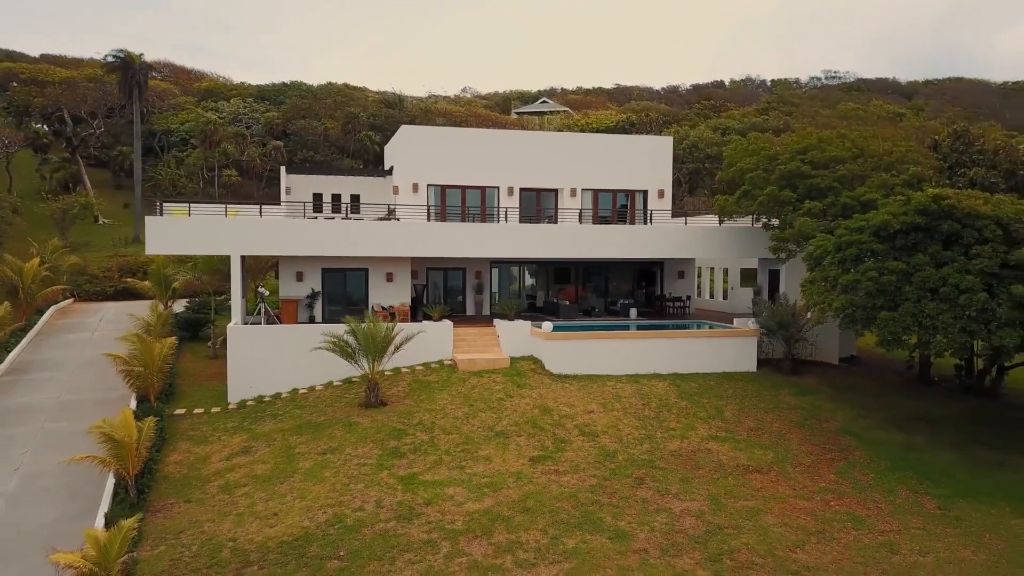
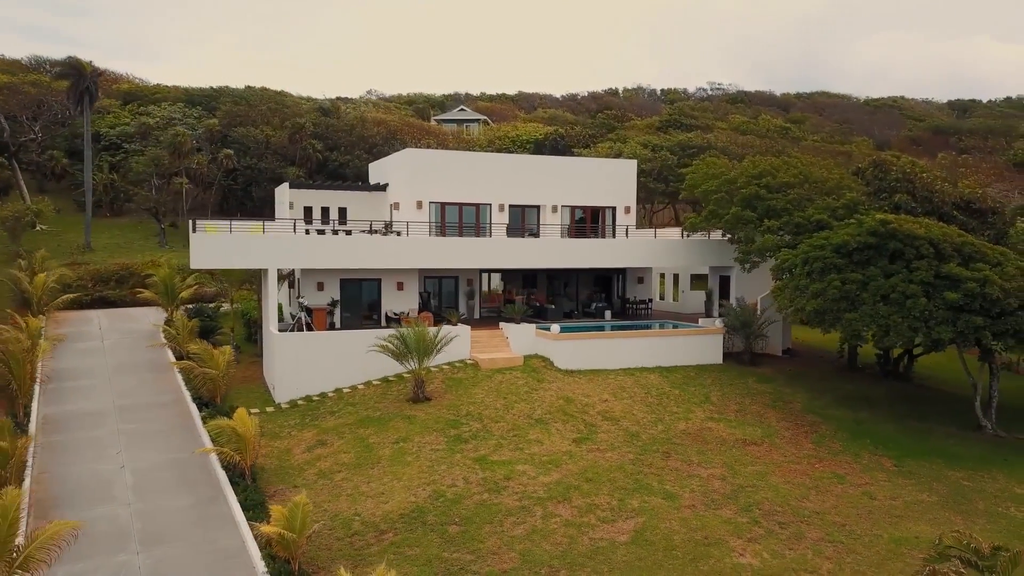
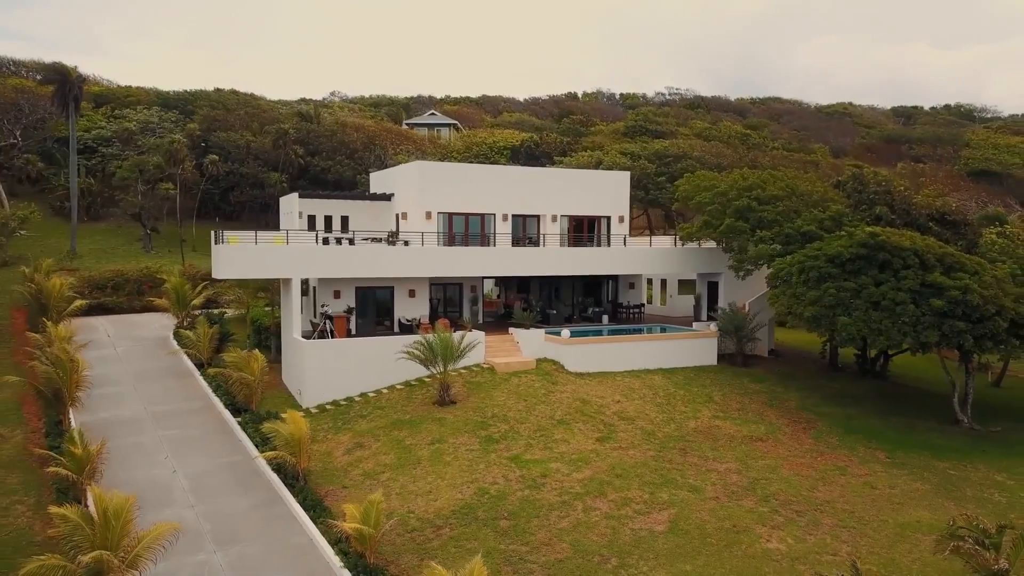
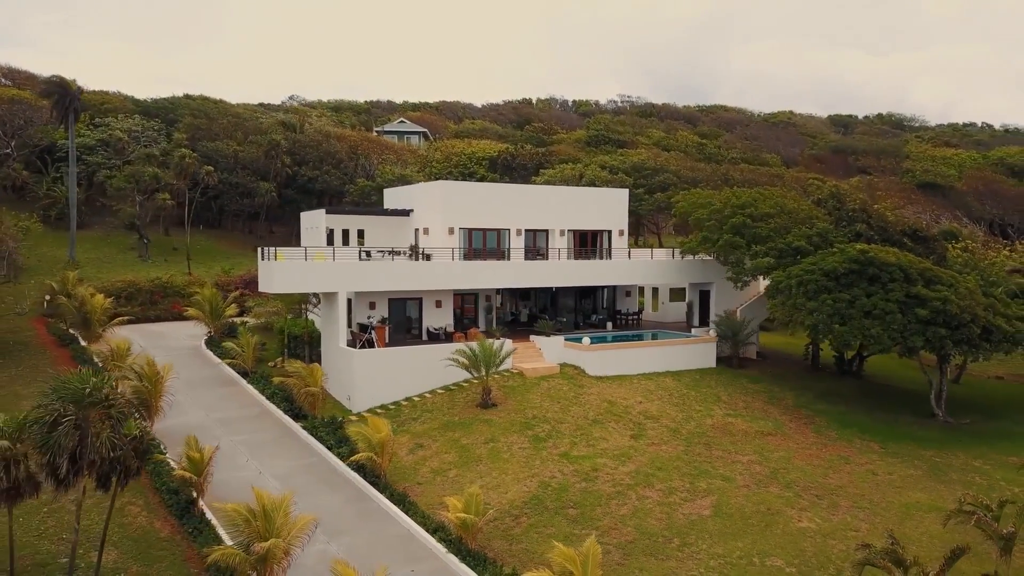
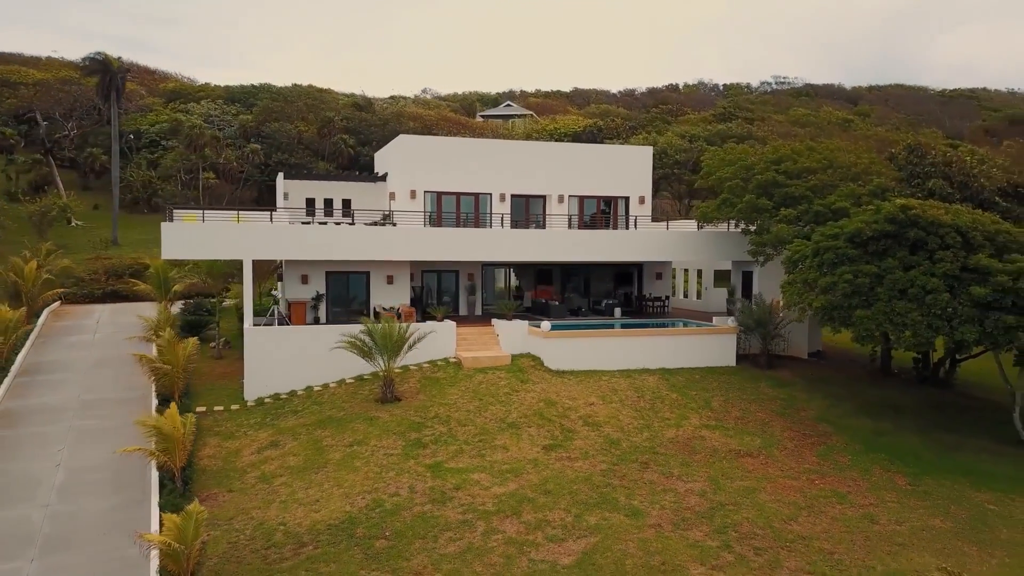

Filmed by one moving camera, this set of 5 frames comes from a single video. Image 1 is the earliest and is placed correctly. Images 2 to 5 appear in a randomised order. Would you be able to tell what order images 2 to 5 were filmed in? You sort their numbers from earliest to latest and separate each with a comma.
5, 2, 3, 4
